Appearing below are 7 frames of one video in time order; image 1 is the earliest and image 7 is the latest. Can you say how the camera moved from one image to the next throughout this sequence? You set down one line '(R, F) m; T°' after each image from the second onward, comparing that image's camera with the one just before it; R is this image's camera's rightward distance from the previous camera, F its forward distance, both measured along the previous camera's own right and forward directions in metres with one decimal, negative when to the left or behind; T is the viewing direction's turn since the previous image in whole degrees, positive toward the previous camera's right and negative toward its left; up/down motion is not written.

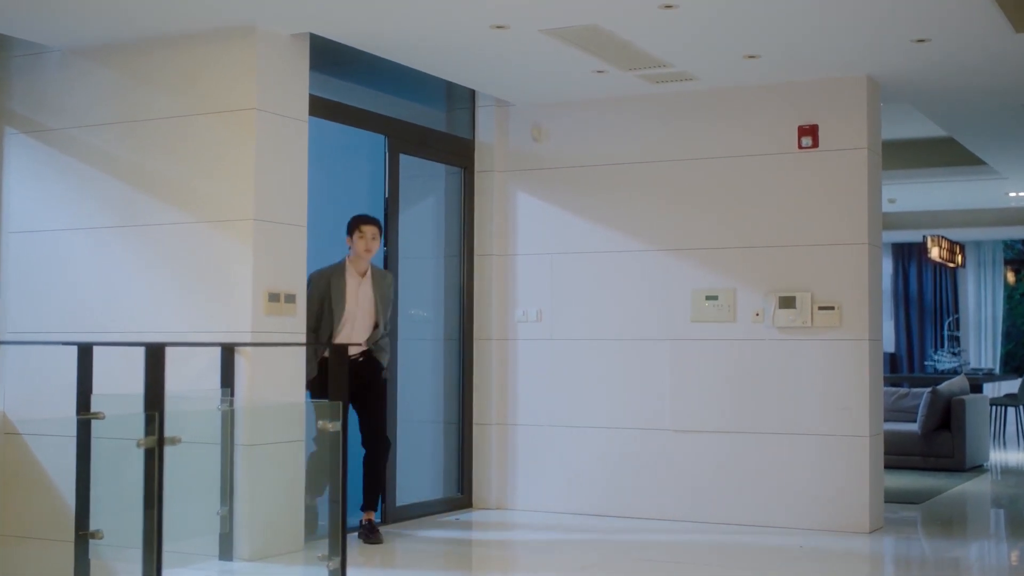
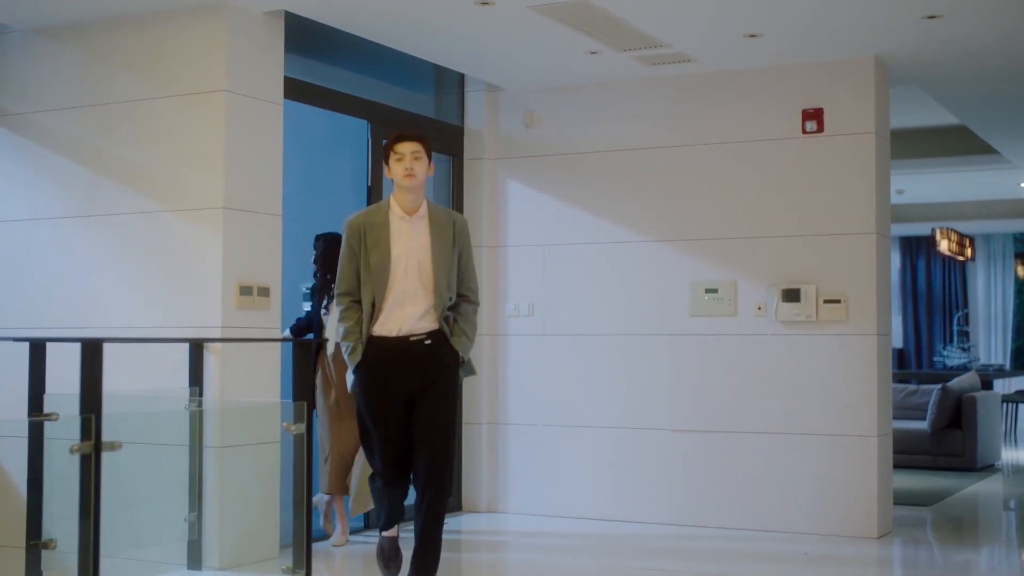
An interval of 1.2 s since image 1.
(+0.1, +0.3) m; 0°
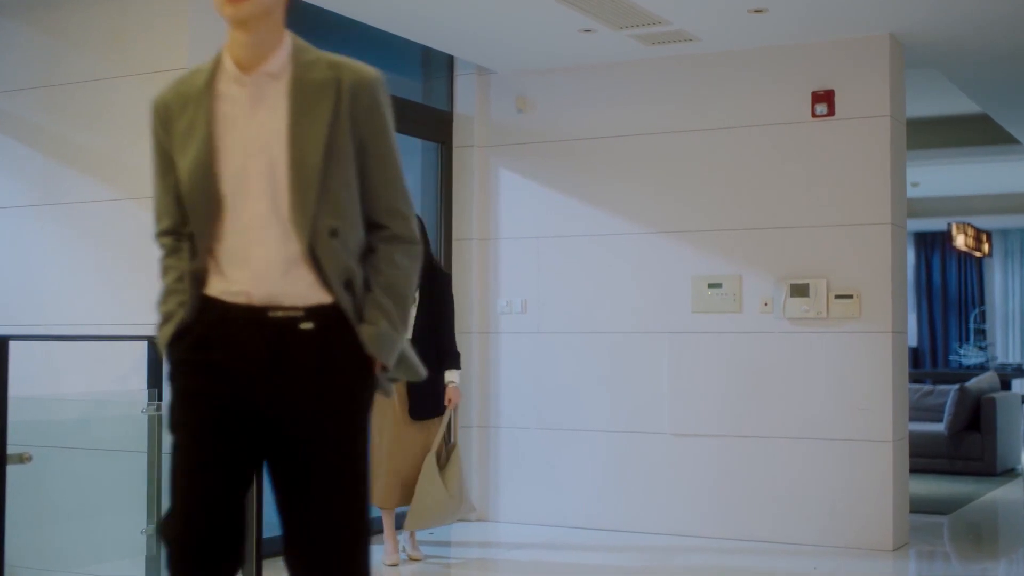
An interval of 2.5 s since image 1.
(+0.1, +0.4) m; -1°
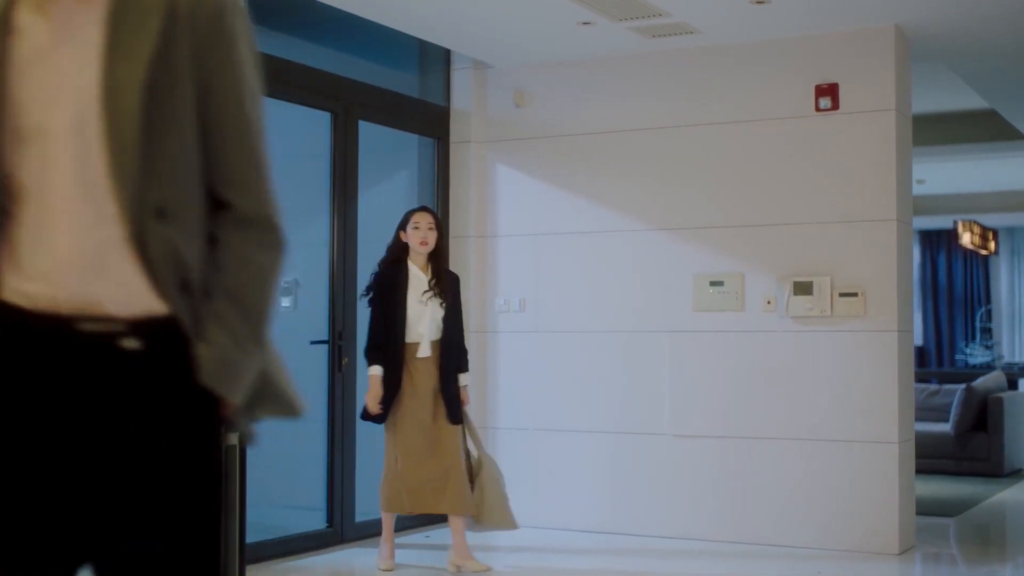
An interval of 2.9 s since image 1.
(0.0, +0.1) m; 0°
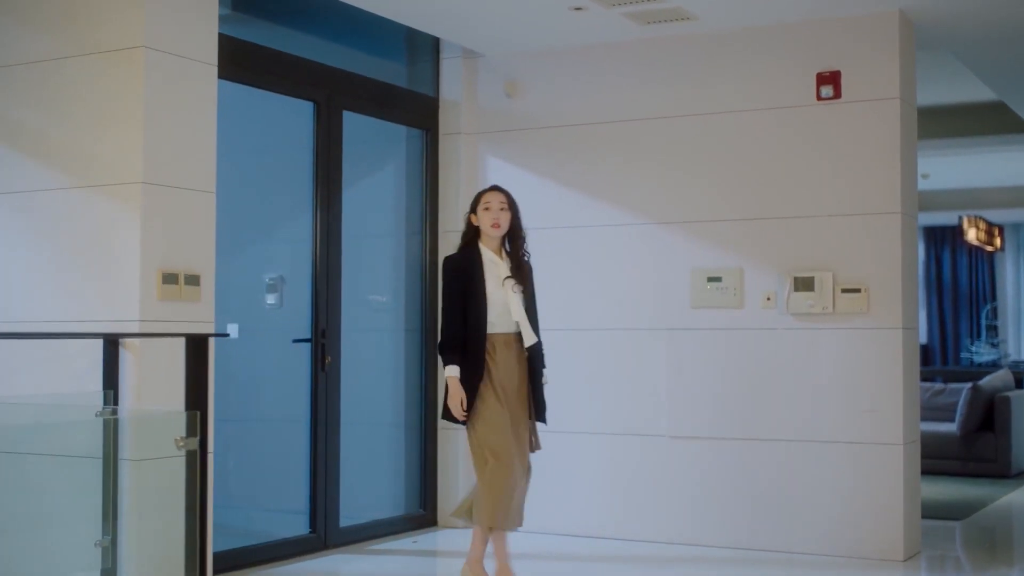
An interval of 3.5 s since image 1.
(+0.1, +0.2) m; 0°
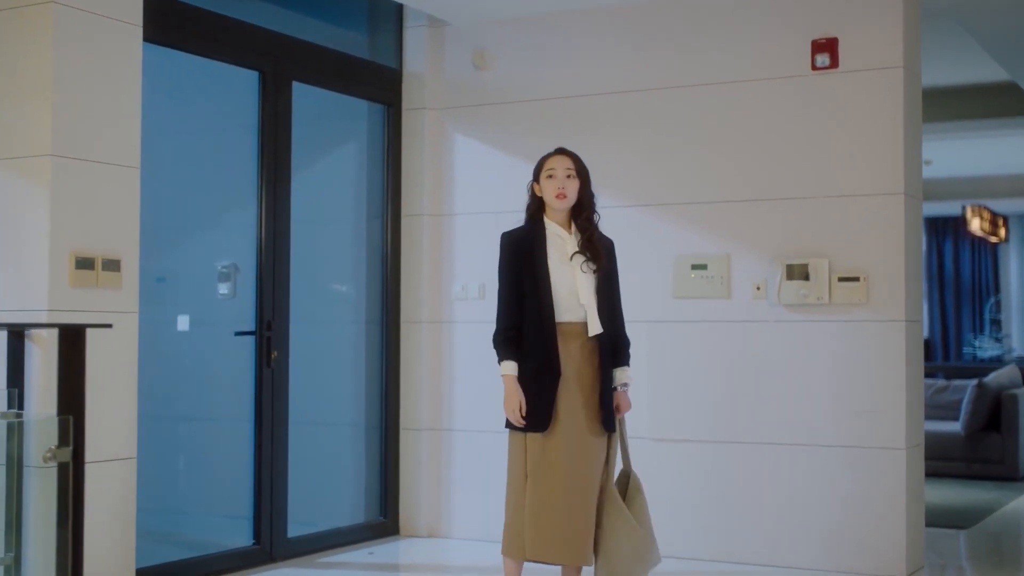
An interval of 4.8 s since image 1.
(+0.1, +0.5) m; 0°
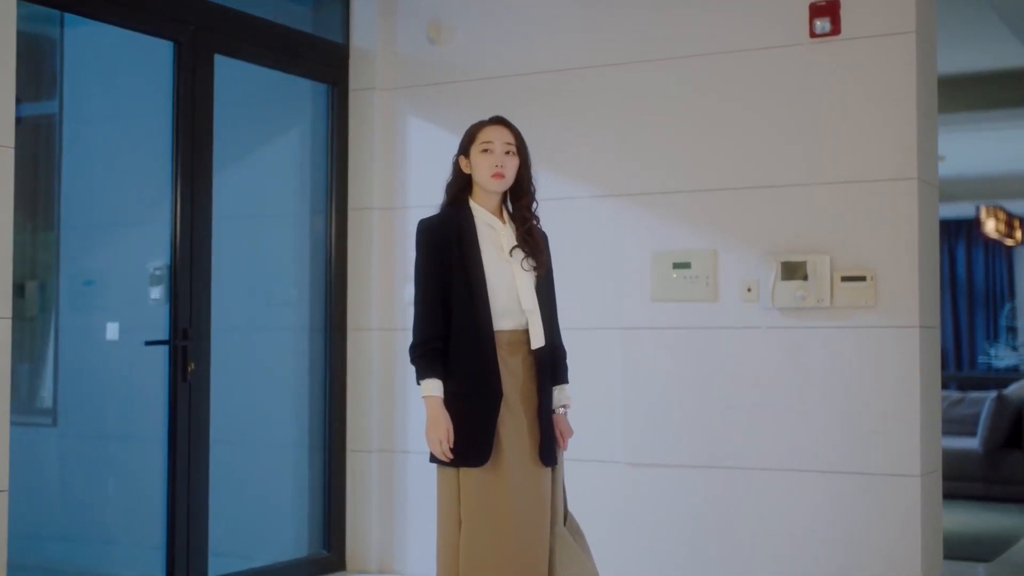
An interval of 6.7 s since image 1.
(+0.2, +0.6) m; 0°
